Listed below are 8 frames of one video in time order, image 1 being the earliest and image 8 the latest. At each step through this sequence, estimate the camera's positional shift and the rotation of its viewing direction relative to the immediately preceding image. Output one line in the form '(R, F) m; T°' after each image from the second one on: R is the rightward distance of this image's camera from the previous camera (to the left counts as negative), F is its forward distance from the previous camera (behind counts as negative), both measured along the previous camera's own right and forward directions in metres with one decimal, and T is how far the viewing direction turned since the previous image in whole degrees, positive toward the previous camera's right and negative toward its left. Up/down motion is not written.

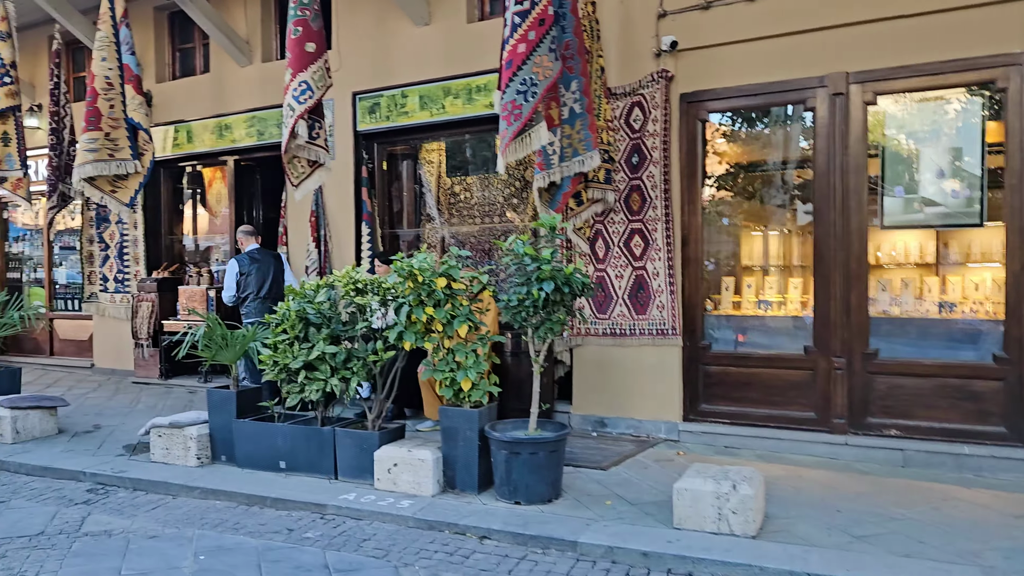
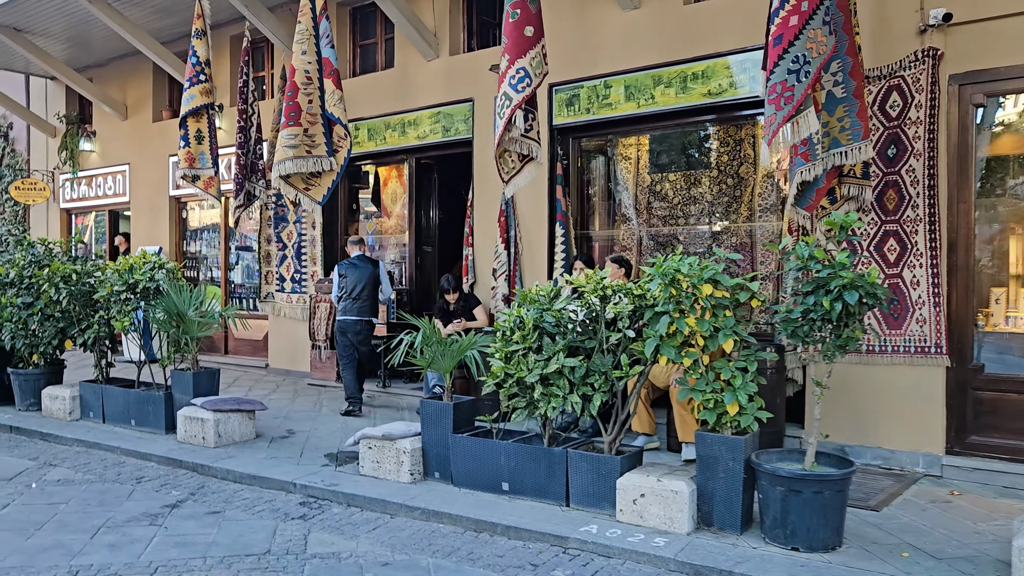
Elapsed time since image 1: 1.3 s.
(-0.8, +0.5) m; -8°
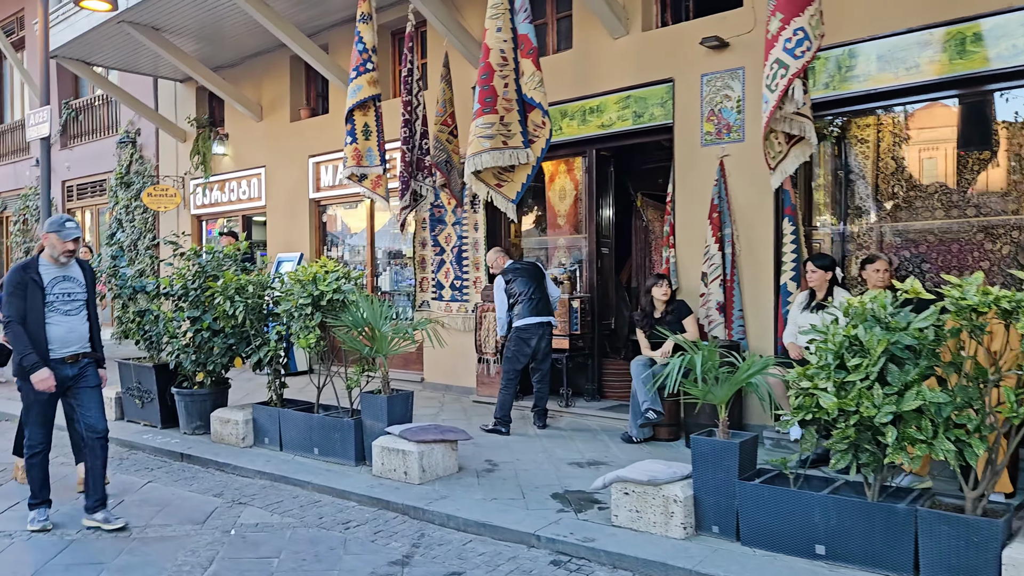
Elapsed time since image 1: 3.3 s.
(-1.1, +0.9) m; -5°
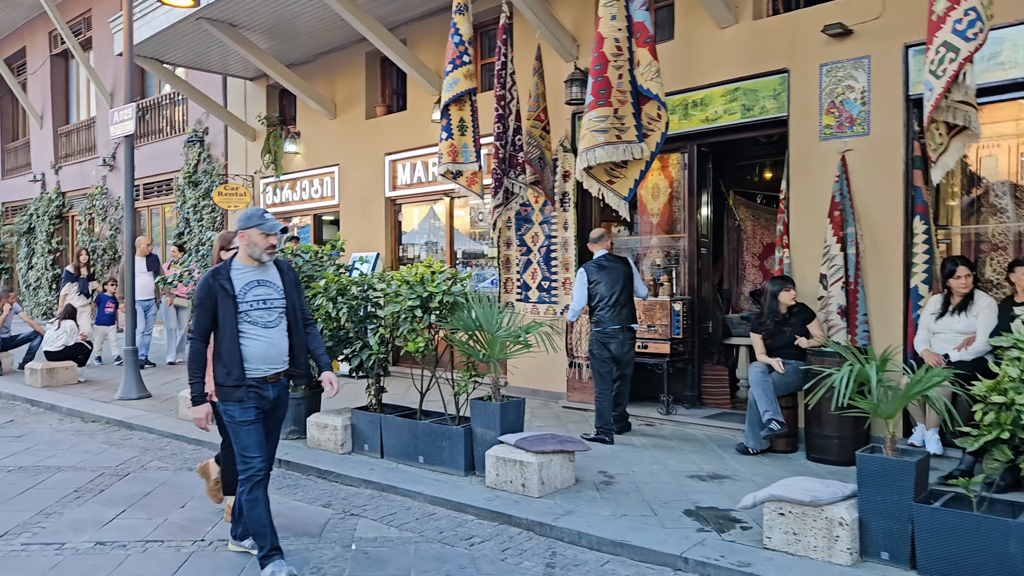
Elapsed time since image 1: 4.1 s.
(-0.5, +0.3) m; -3°
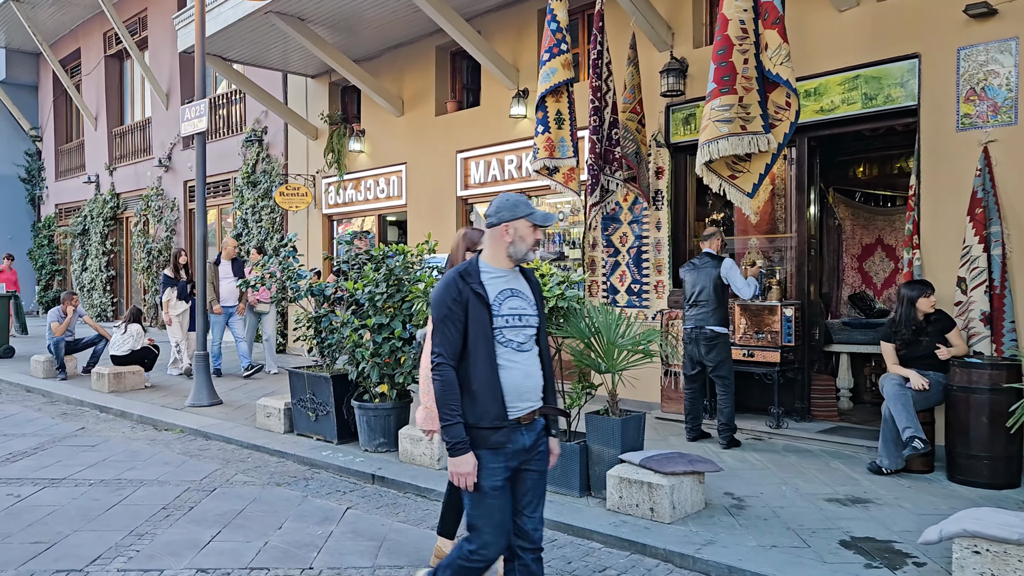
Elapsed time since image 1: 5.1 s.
(-0.5, +0.4) m; -2°
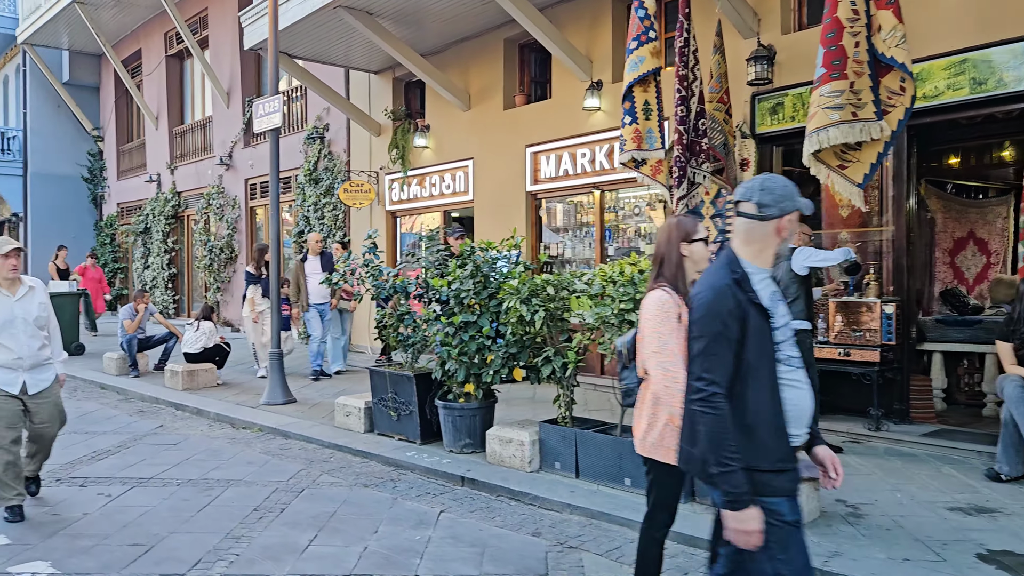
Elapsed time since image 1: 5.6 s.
(-0.3, +0.2) m; -3°
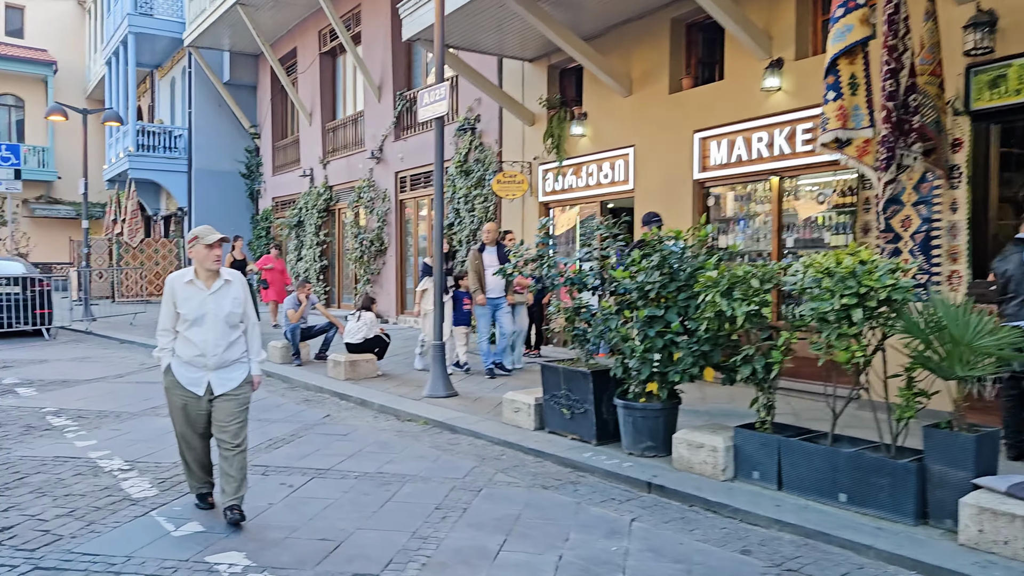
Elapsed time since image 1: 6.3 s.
(-0.4, +0.3) m; -9°
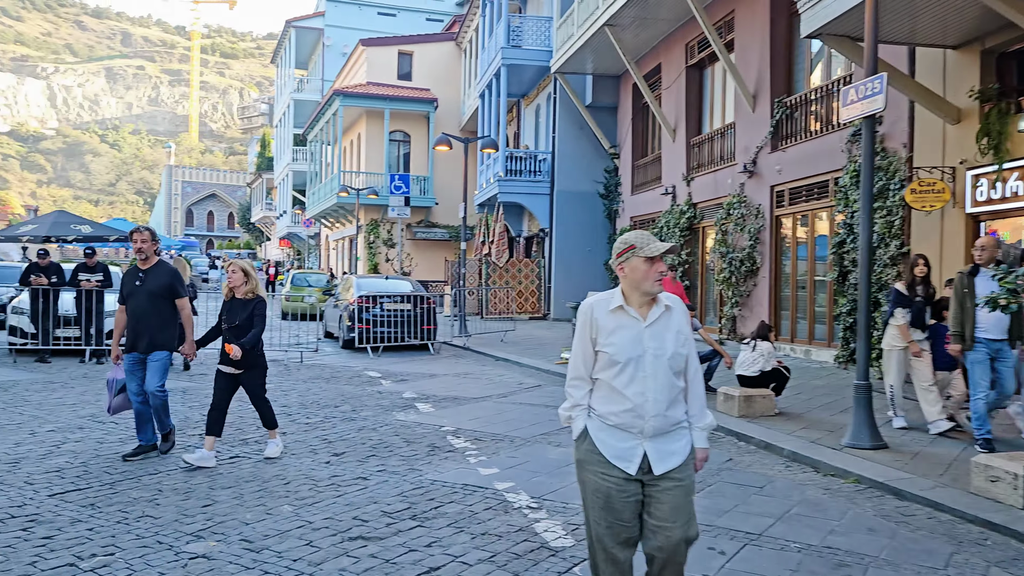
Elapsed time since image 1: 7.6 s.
(-0.7, +0.7) m; -23°
